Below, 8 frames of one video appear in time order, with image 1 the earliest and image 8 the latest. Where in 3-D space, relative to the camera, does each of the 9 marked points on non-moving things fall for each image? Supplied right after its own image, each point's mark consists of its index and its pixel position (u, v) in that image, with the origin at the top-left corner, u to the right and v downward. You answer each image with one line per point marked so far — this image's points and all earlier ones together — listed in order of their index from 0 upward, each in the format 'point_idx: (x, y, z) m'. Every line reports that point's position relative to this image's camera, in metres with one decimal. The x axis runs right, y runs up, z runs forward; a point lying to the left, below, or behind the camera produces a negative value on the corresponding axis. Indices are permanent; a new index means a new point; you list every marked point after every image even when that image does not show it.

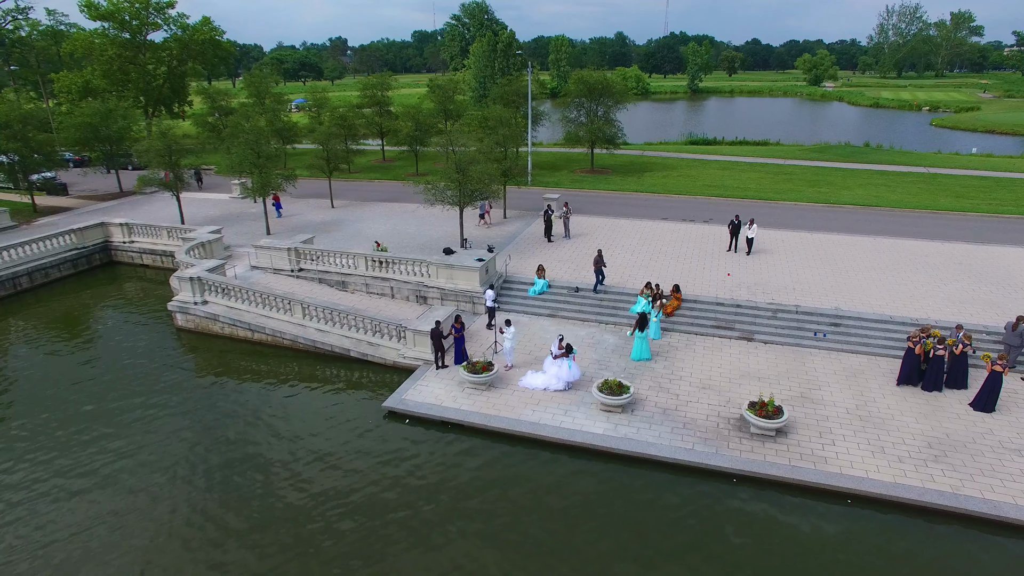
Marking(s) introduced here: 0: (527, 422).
0: (+0.2, -2.8, +13.2) m
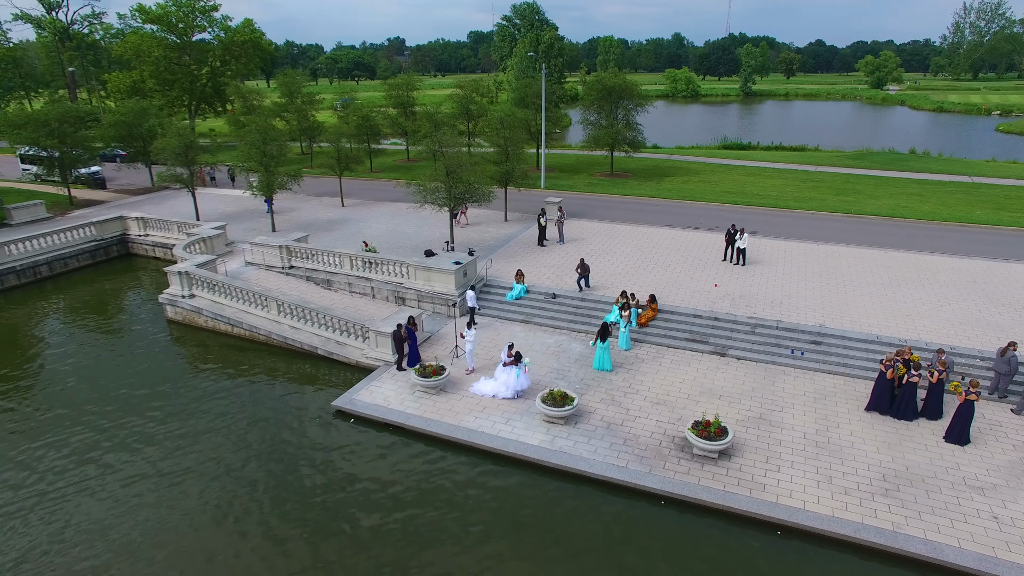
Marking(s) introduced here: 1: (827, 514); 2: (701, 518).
0: (-1.0, -2.9, +13.0) m
1: (+5.2, -3.8, +10.5) m
2: (+3.2, -4.0, +10.8) m
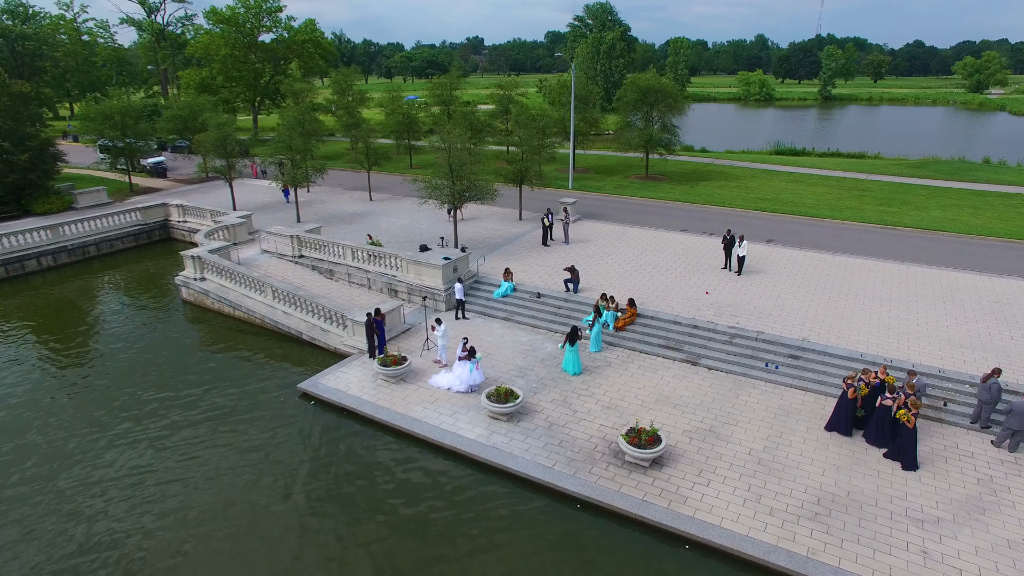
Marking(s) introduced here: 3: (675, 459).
0: (-2.2, -2.8, +13.4) m
1: (+3.7, -3.9, +10.1) m
2: (+1.7, -4.0, +10.6) m
3: (+3.1, -3.3, +11.9) m
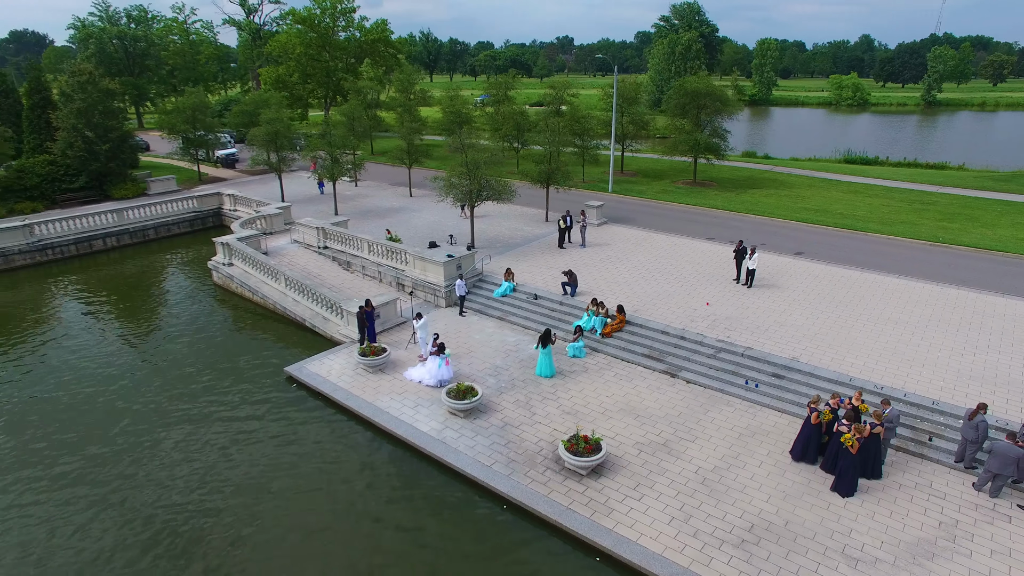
0: (-3.0, -2.7, +13.8) m
1: (+2.3, -4.1, +9.8) m
2: (+0.4, -4.1, +10.6) m
3: (+1.9, -3.4, +11.6) m
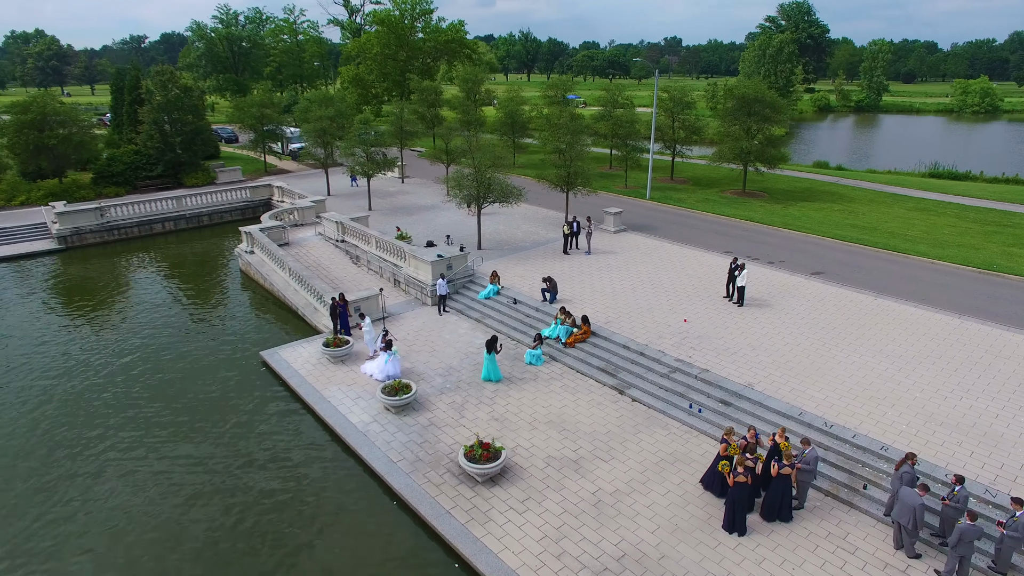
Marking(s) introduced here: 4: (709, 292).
0: (-4.4, -2.5, +14.5) m
1: (0.0, -4.3, +9.6) m
2: (-1.7, -4.1, +10.8) m
3: (0.0, -3.6, +11.5) m
4: (+5.8, -0.1, +18.3) m
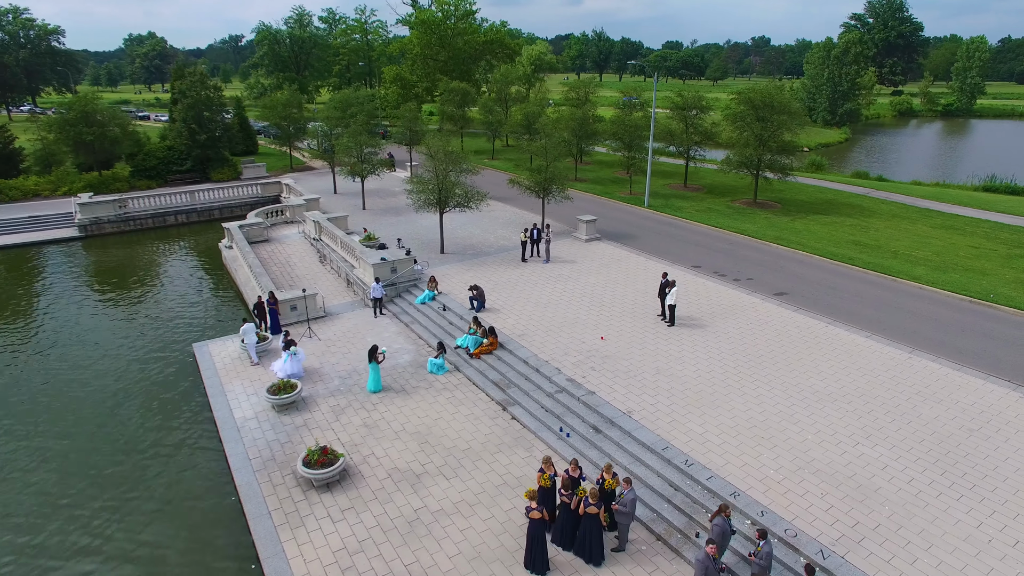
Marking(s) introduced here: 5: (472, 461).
0: (-7.0, -2.5, +15.0) m
1: (-3.3, -4.4, +9.6) m
2: (-4.9, -4.2, +10.9) m
3: (-3.0, -3.7, +11.4) m
4: (+3.7, -0.6, +17.3) m
5: (-0.7, -3.4, +12.2) m
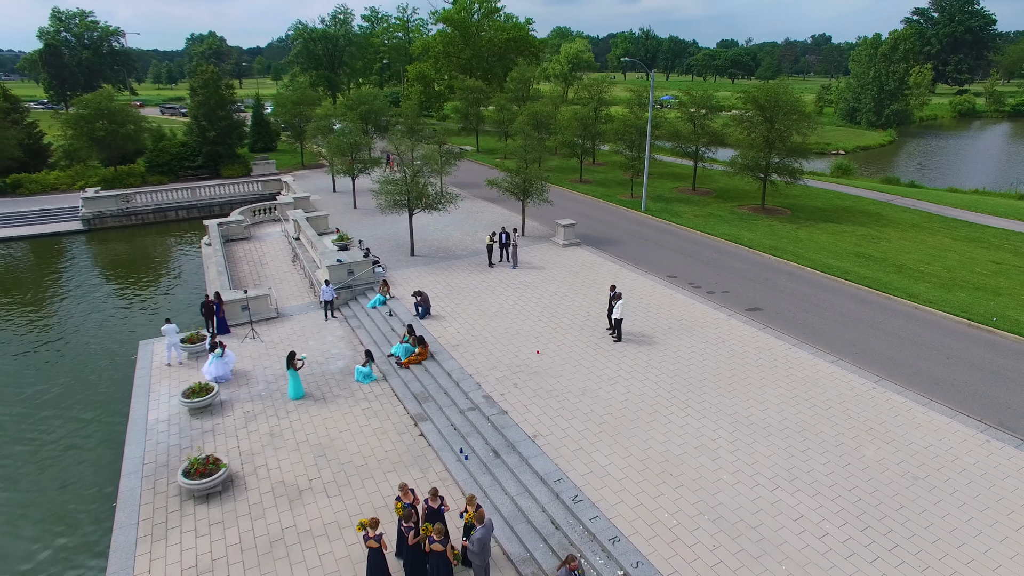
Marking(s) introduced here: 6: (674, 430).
0: (-8.7, -2.5, +14.8) m
1: (-5.6, -4.5, +9.1) m
2: (-7.0, -4.2, +10.6) m
3: (-5.1, -3.8, +10.9) m
4: (+2.3, -0.9, +16.2) m
5: (-2.7, -3.5, +11.5) m
6: (+3.1, -2.7, +11.8) m
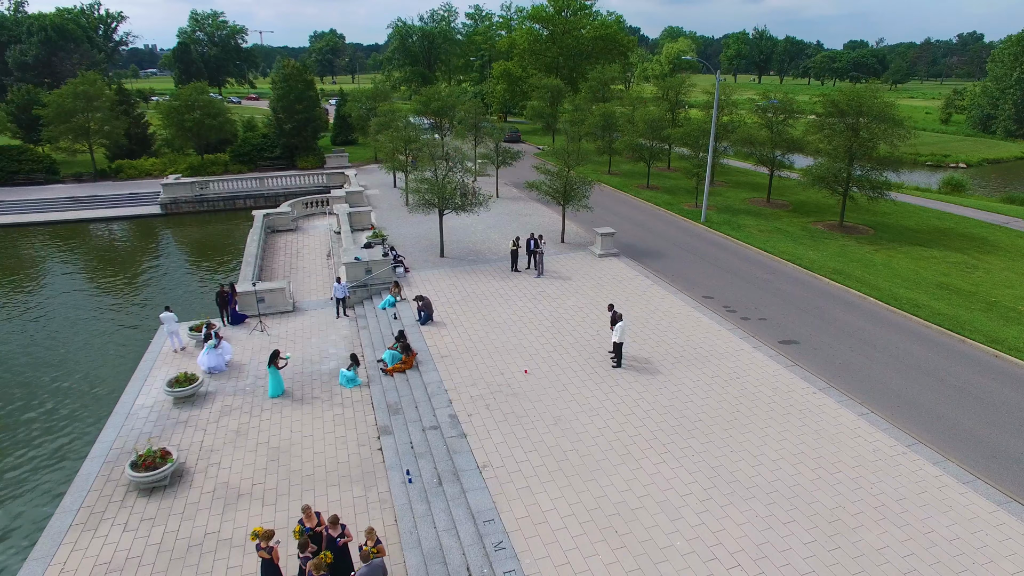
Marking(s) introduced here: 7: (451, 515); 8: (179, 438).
0: (-8.9, -2.1, +15.2) m
1: (-6.9, -4.4, +9.1) m
2: (-8.0, -4.0, +10.7) m
3: (-6.1, -3.7, +10.8) m
4: (+2.2, -1.3, +14.8) m
5: (-3.6, -3.6, +10.9) m
6: (+2.2, -3.1, +10.3) m
7: (-0.8, -3.6, +9.7) m
8: (-6.7, -3.0, +12.5) m
